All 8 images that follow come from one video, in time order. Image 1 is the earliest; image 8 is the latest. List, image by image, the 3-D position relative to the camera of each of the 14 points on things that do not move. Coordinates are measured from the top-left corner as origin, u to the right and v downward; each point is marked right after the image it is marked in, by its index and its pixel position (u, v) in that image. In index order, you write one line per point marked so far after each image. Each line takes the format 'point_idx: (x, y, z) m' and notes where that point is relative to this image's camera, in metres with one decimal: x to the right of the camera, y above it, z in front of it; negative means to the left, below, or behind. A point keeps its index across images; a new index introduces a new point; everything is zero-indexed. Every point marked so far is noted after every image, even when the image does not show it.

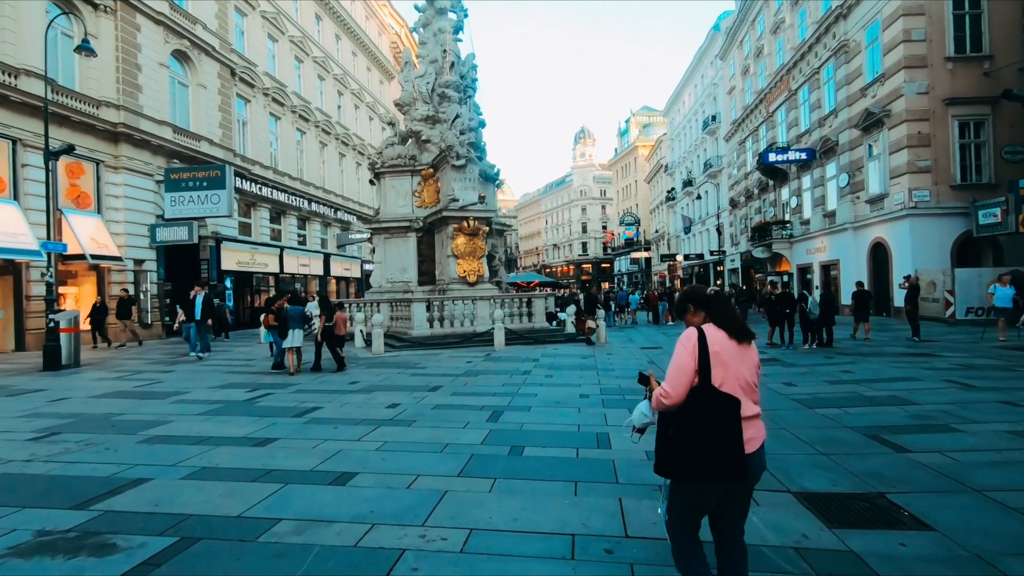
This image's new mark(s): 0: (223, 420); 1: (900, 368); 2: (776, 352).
0: (-3.6, -1.7, +6.8) m
1: (+7.0, -1.4, +9.7) m
2: (+6.3, -1.5, +12.9) m
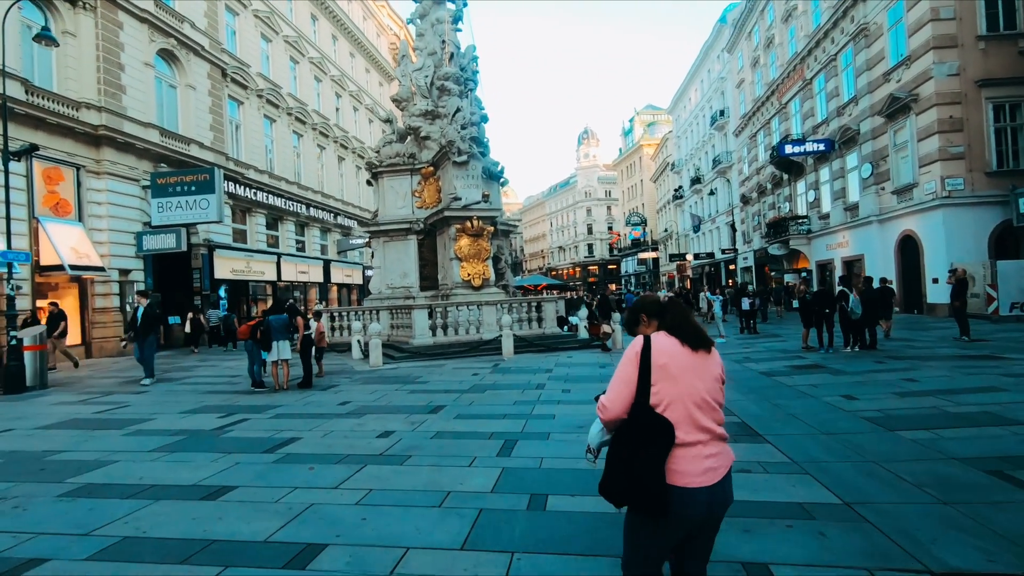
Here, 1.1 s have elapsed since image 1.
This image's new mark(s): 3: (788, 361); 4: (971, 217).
0: (-3.5, -1.8, +5.6) m
1: (+7.1, -1.4, +8.4) m
2: (+6.5, -1.5, +11.7) m
3: (+5.8, -1.6, +11.4) m
4: (+16.5, +2.6, +19.4) m
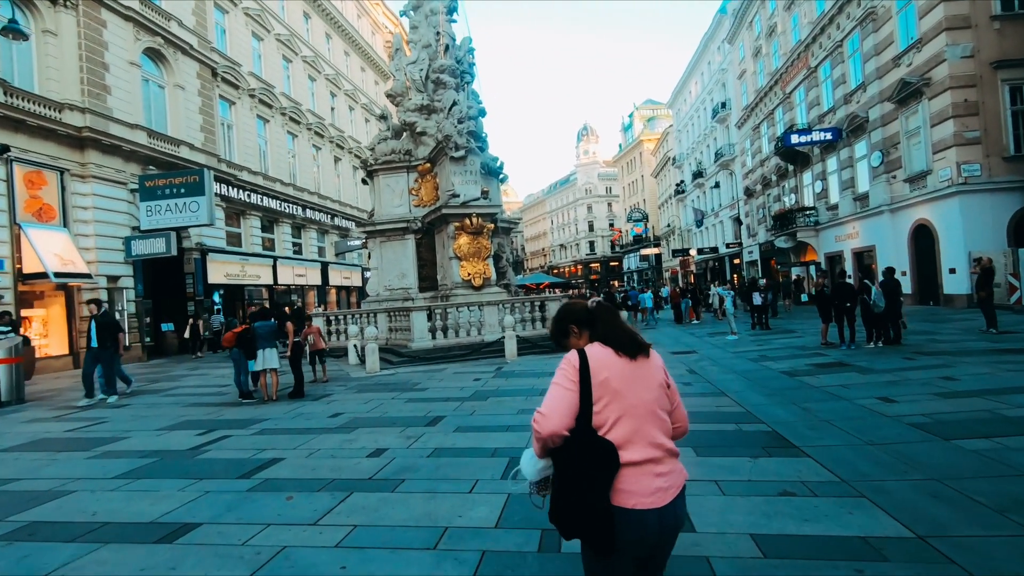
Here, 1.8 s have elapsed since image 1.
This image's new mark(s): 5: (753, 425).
0: (-3.4, -1.8, +5.0) m
1: (+7.2, -1.2, +7.8) m
2: (+6.6, -1.3, +11.0) m
3: (+5.9, -1.4, +10.7) m
4: (+16.5, +2.9, +18.7) m
5: (+2.8, -1.6, +6.1) m
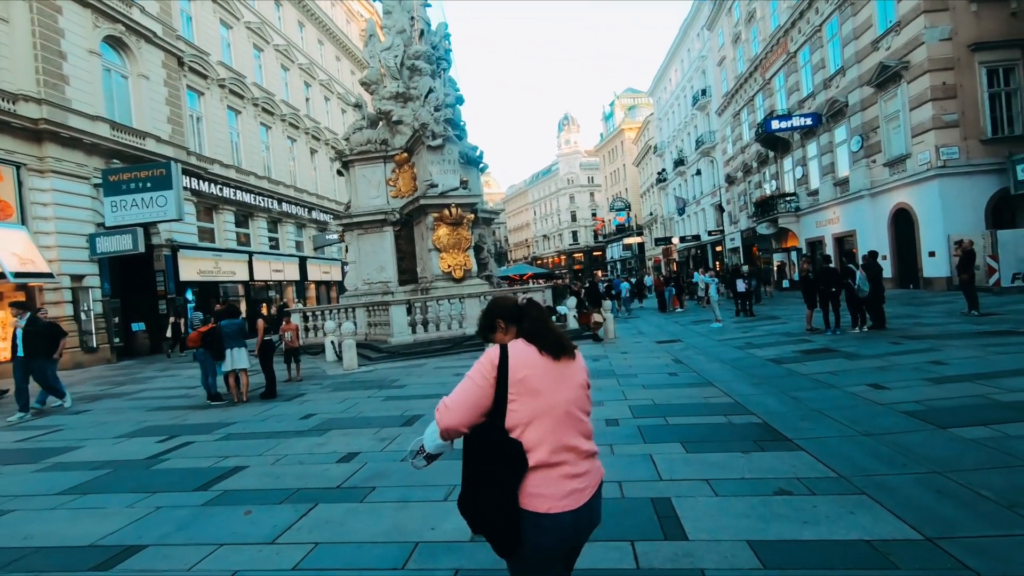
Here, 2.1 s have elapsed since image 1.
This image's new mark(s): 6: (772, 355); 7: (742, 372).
0: (-3.6, -1.8, +4.6) m
1: (+6.9, -0.9, +7.7) m
2: (+6.2, -1.0, +10.9) m
3: (+5.6, -1.1, +10.6) m
4: (+15.8, +3.5, +18.7) m
5: (+2.5, -1.4, +5.9) m
6: (+4.8, -1.2, +9.9) m
7: (+3.7, -1.3, +8.6) m
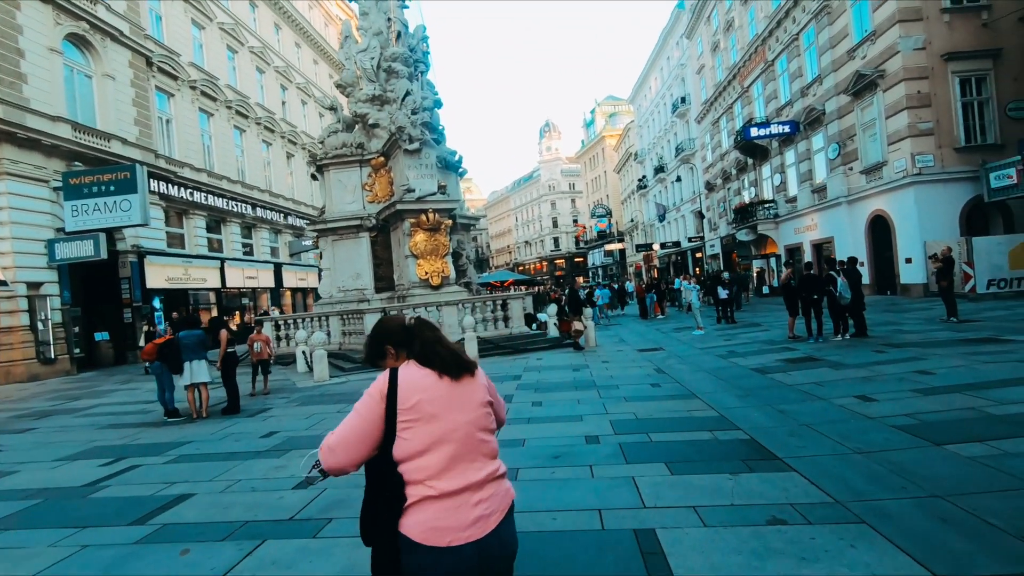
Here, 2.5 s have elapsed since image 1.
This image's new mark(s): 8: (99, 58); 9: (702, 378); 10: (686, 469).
0: (-3.8, -1.9, +4.1) m
1: (+6.6, -1.0, +7.5) m
2: (+5.8, -1.2, +10.7) m
3: (+5.1, -1.3, +10.4) m
4: (+15.1, +3.3, +18.9) m
5: (+2.3, -1.5, +5.6) m
6: (+4.4, -1.4, +9.7) m
7: (+3.3, -1.5, +8.3) m
8: (-14.9, +8.3, +19.4) m
9: (+3.1, -1.5, +8.9) m
10: (+1.5, -1.5, +4.6) m
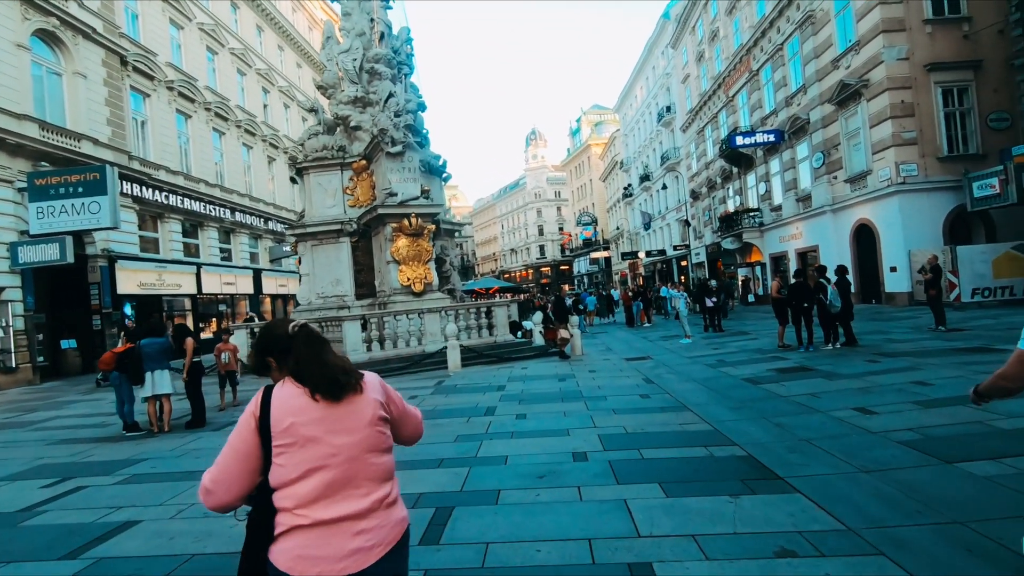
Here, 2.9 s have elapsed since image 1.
0: (-3.9, -1.9, +3.6) m
1: (+6.4, -1.2, +7.3) m
2: (+5.5, -1.3, +10.5) m
3: (+4.8, -1.4, +10.2) m
4: (+14.6, +3.0, +19.0) m
5: (+2.1, -1.6, +5.3) m
6: (+4.1, -1.5, +9.4) m
7: (+3.0, -1.6, +8.0) m
8: (-15.4, +8.1, +18.8) m
9: (+2.9, -1.6, +8.6) m
10: (+1.3, -1.6, +4.2) m
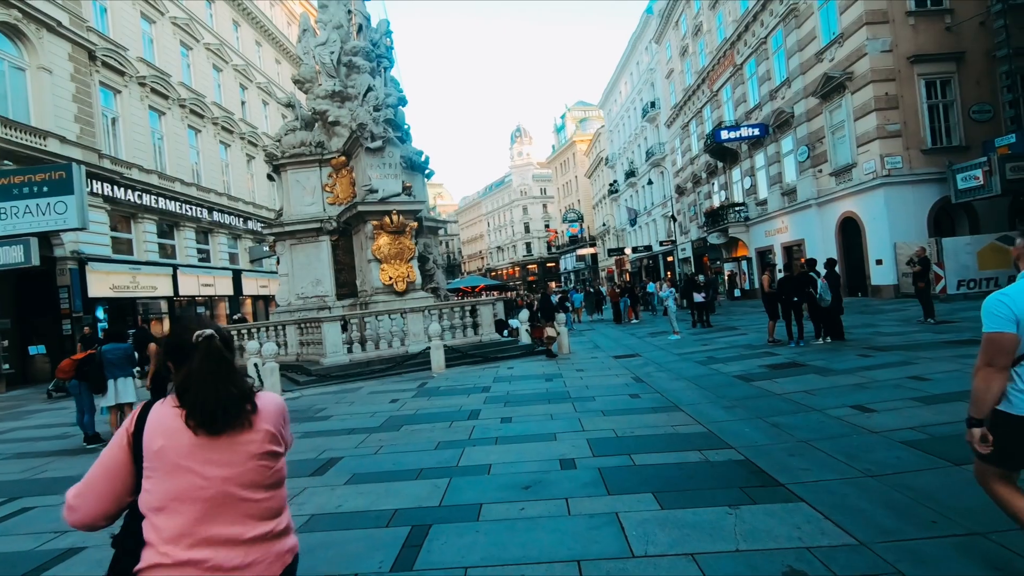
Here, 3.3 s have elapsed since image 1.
0: (-4.0, -2.0, +3.2) m
1: (+6.2, -1.0, +7.1) m
2: (+5.2, -1.2, +10.3) m
3: (+4.6, -1.3, +9.9) m
4: (+14.0, +3.3, +19.0) m
5: (+1.9, -1.5, +5.0) m
6: (+3.8, -1.4, +9.2) m
7: (+2.8, -1.5, +7.7) m
8: (-16.0, +8.0, +18.0) m
9: (+2.6, -1.5, +8.4) m
10: (+1.2, -1.6, +3.9) m
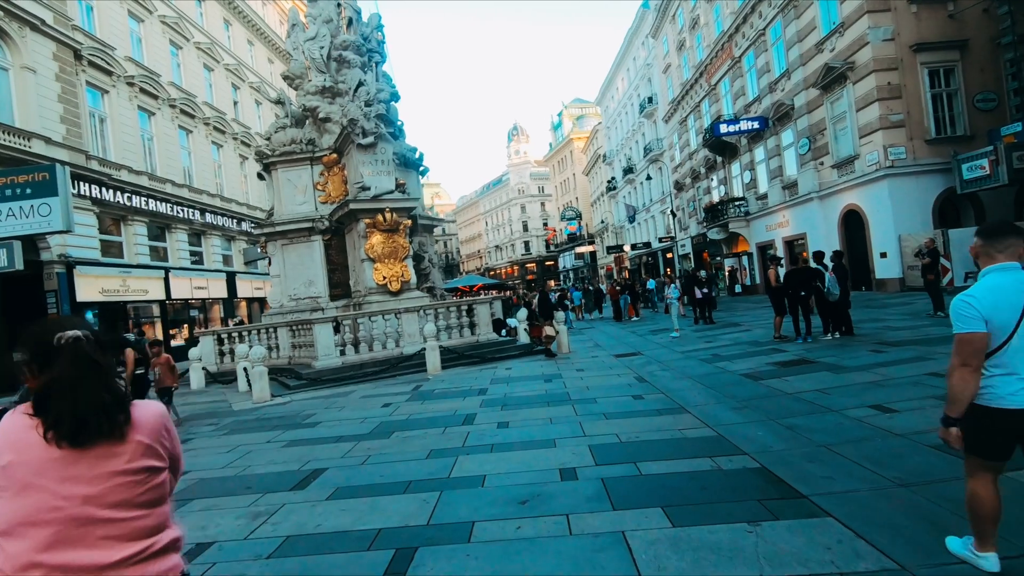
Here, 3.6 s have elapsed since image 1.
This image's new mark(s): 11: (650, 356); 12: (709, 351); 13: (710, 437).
0: (-4.1, -2.0, +2.8) m
1: (+6.1, -0.9, +6.7) m
2: (+5.2, -1.1, +9.9) m
3: (+4.5, -1.2, +9.6) m
4: (+13.9, +3.5, +18.6) m
5: (+1.9, -1.5, +4.6) m
6: (+3.8, -1.3, +8.8) m
7: (+2.8, -1.4, +7.3) m
8: (-16.2, +7.8, +17.6) m
9: (+2.6, -1.5, +8.0) m
10: (+1.2, -1.5, +3.6) m
11: (+2.9, -1.4, +11.3) m
12: (+4.0, -1.3, +11.0) m
13: (+2.0, -1.5, +5.4) m
